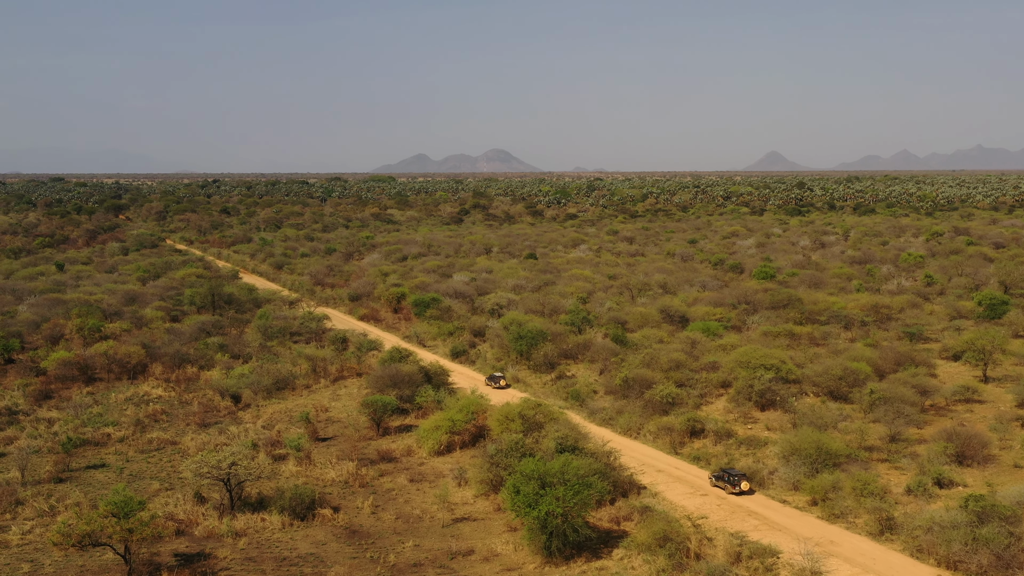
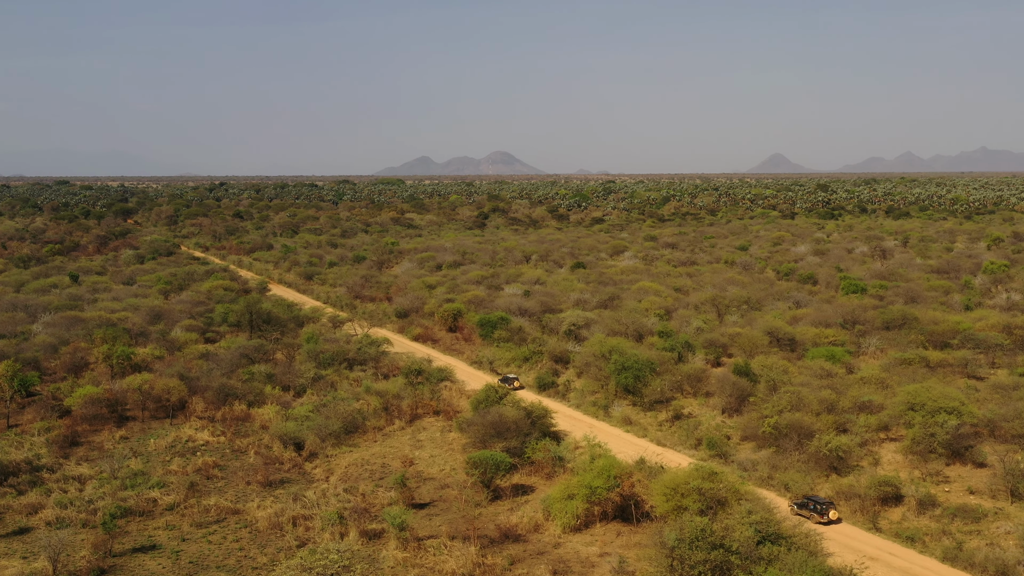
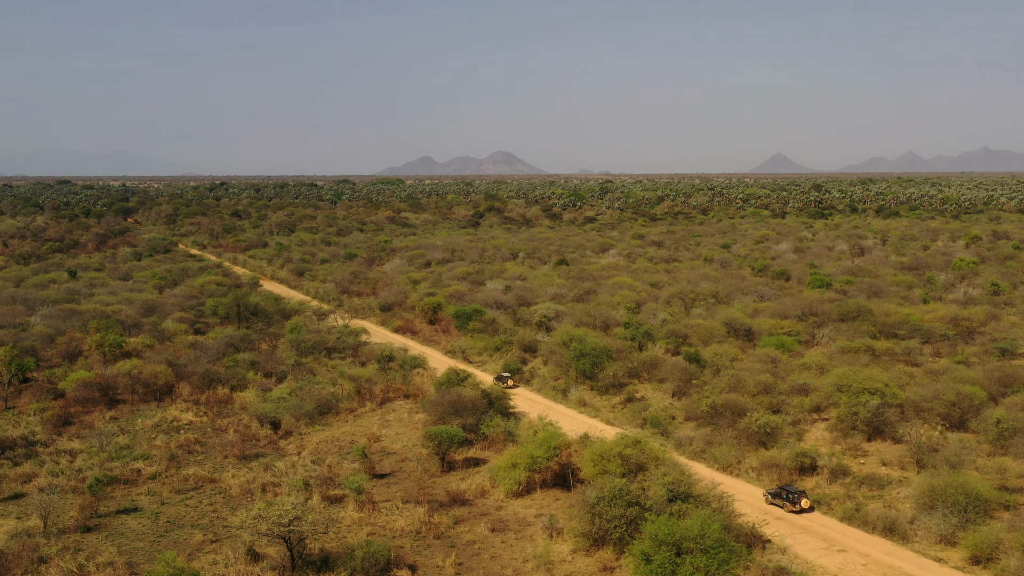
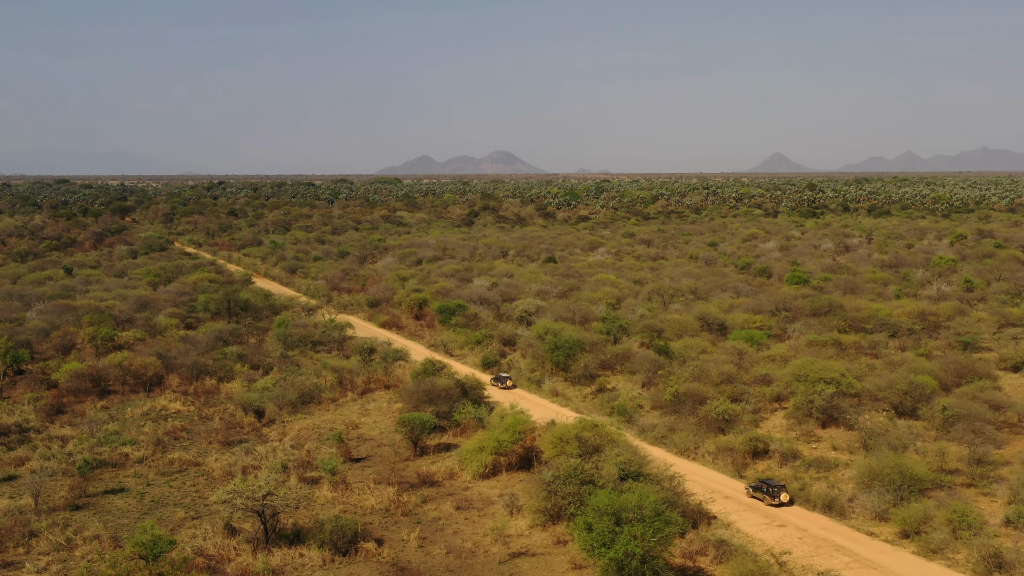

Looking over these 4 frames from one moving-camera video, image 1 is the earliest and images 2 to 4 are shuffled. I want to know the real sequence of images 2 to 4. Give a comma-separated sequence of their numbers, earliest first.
4, 3, 2
